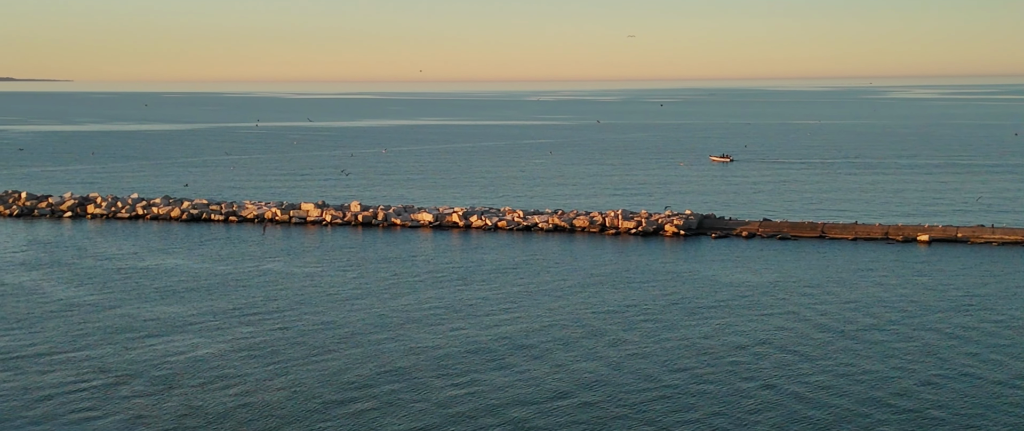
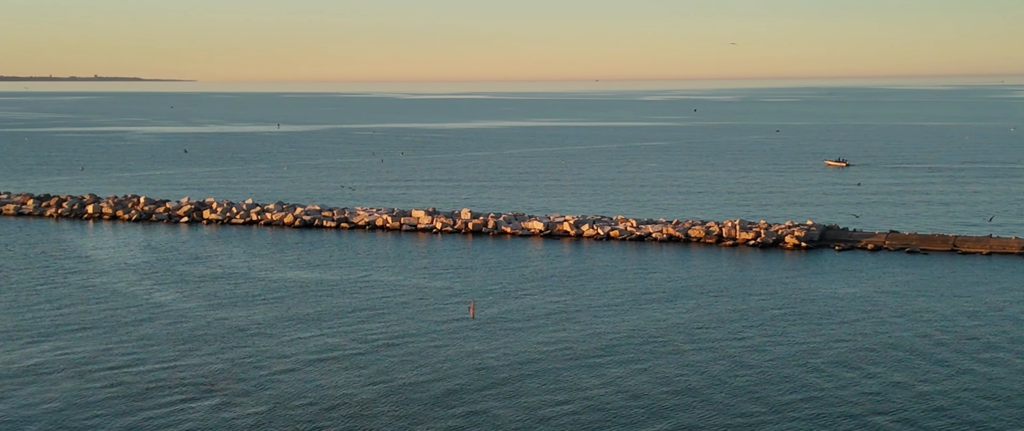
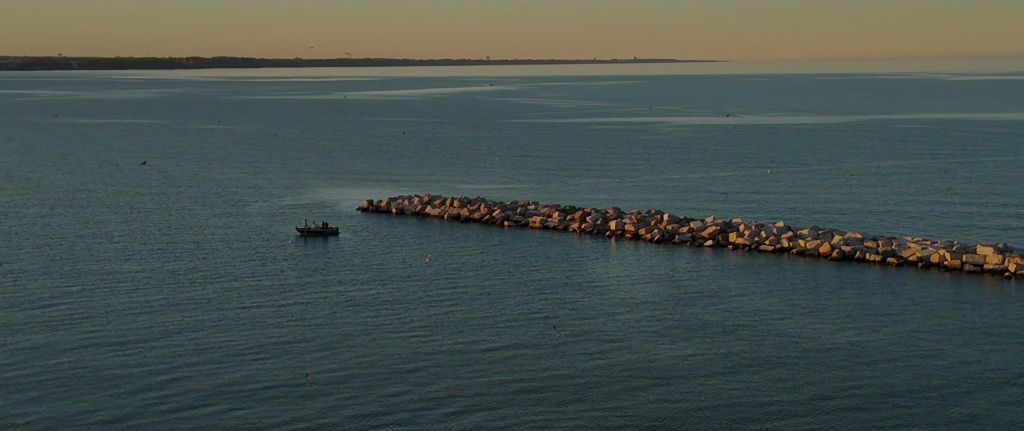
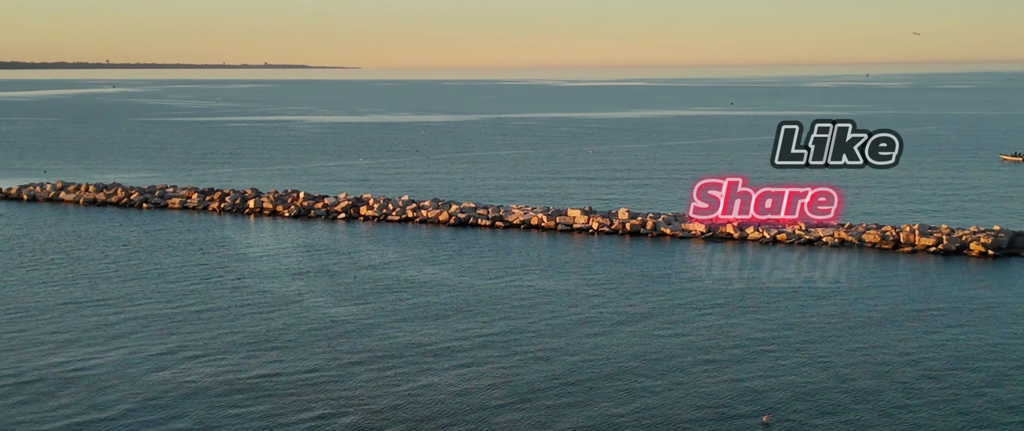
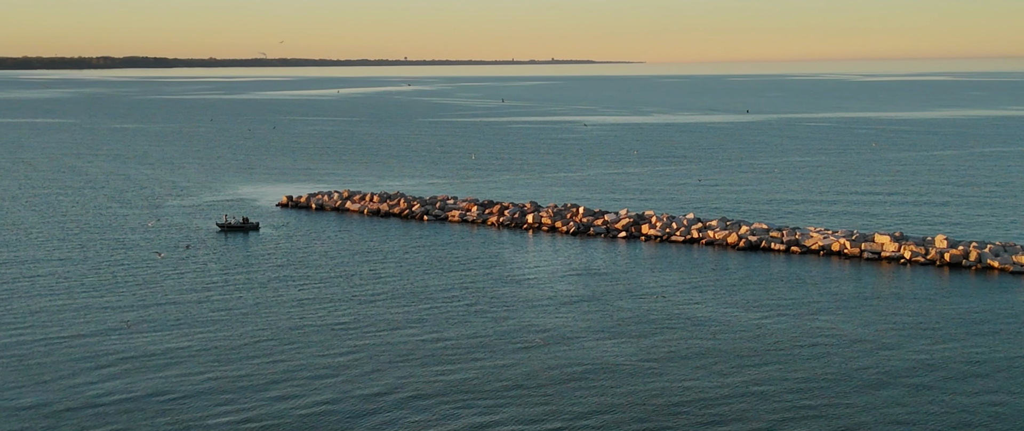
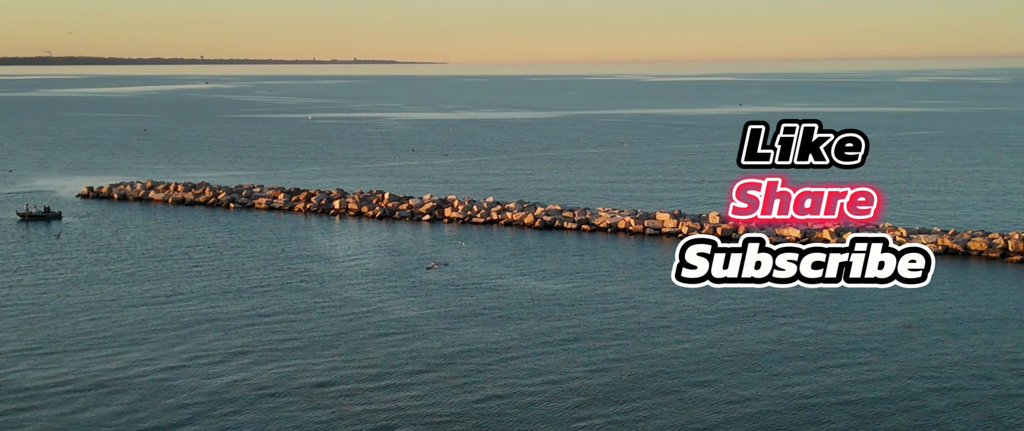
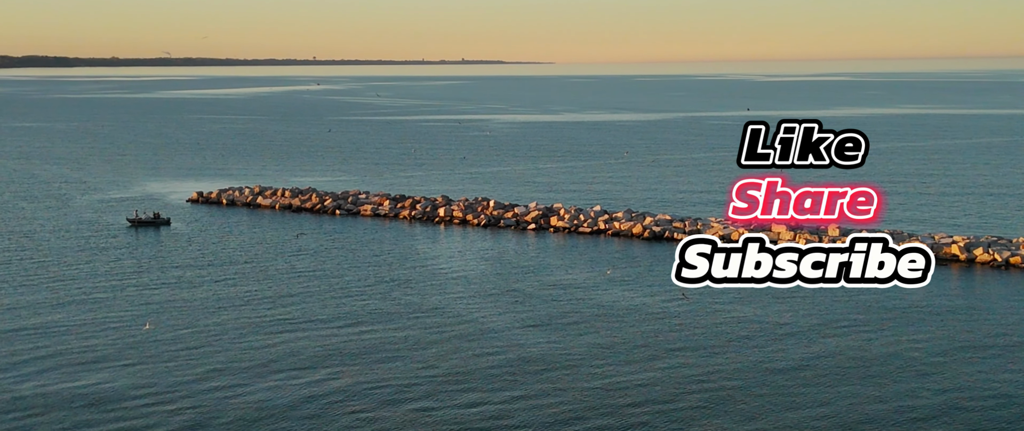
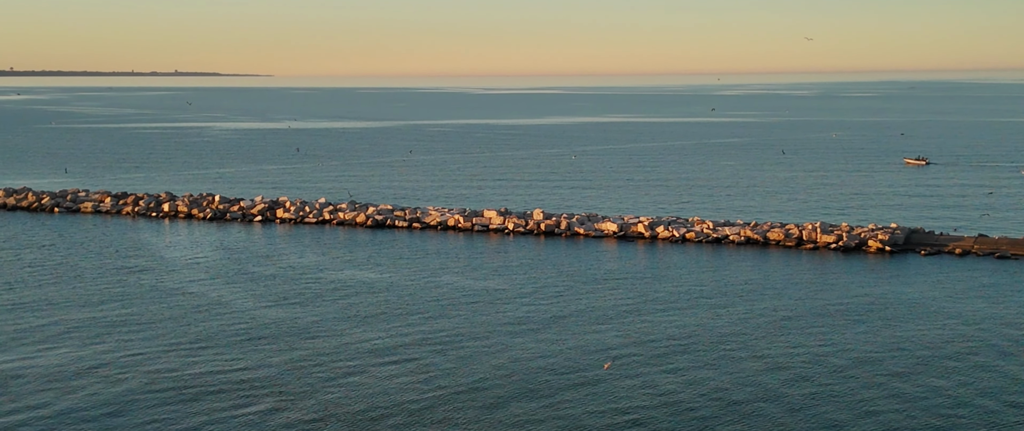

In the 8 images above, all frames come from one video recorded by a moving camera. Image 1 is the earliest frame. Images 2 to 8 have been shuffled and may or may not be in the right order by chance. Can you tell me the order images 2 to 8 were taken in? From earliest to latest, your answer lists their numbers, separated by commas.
2, 8, 4, 6, 7, 5, 3
